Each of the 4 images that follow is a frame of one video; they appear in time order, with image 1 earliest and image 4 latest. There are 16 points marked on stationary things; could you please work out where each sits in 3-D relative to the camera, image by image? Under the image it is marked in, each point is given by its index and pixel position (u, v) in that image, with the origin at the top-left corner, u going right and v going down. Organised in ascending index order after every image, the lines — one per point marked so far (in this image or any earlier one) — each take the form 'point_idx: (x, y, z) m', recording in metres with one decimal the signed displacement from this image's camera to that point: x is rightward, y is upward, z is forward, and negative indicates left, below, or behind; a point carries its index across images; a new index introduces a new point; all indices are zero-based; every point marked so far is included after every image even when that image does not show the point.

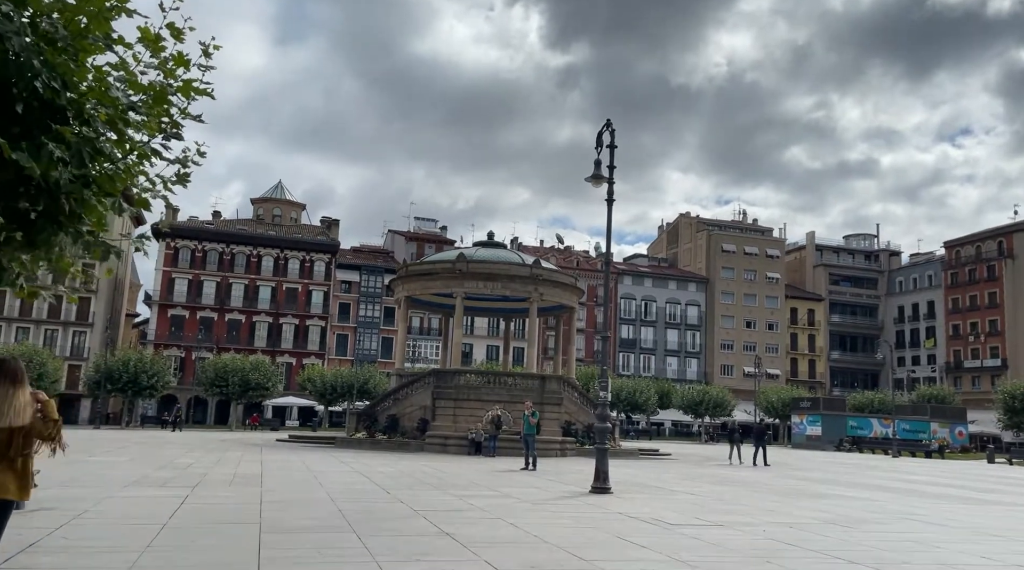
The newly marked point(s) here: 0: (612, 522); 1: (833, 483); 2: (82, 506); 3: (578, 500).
0: (+1.3, -3.0, +10.6) m
1: (+7.7, -4.7, +19.8) m
2: (-5.5, -2.8, +10.7) m
3: (+1.1, -3.5, +13.6) m
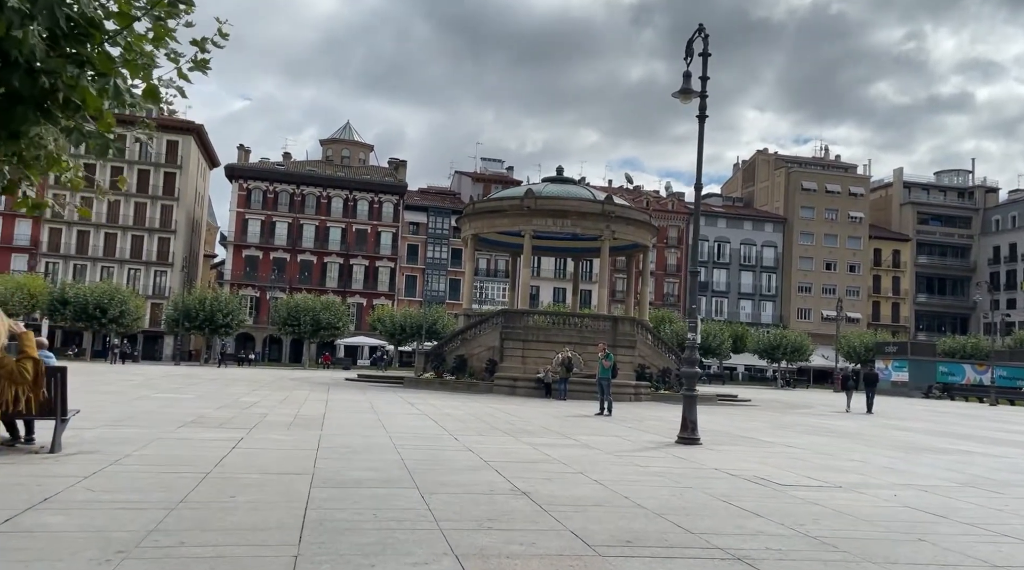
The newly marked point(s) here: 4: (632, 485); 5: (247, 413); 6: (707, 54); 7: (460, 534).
0: (+2.2, -2.2, +9.2) m
1: (+9.3, -3.3, +18.0) m
2: (-4.6, -1.9, +9.8) m
3: (+2.2, -2.5, +12.3) m
4: (+1.3, -2.1, +8.8) m
5: (-5.1, -2.4, +15.9) m
6: (+3.4, +4.1, +14.6) m
7: (-0.4, -1.8, +6.1) m
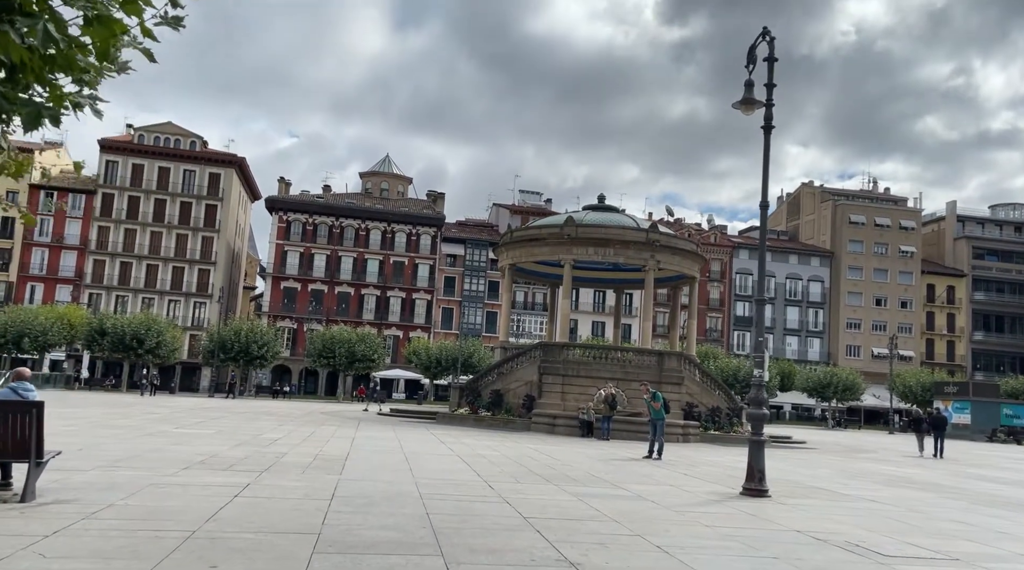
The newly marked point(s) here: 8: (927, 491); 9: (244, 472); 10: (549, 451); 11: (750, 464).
0: (+2.6, -2.4, +7.6) m
1: (+10.1, -3.9, +16.0) m
2: (-4.1, -2.2, +8.5) m
3: (+2.8, -2.8, +10.6) m
4: (+1.7, -2.3, +7.3) m
5: (-4.4, -2.9, +14.6) m
6: (+4.1, +3.6, +13.2) m
7: (-0.1, -1.9, +4.6) m
8: (+7.3, -3.6, +14.5) m
9: (-3.7, -2.6, +11.3) m
10: (+0.8, -3.7, +18.6) m
11: (+3.4, -2.6, +12.0) m
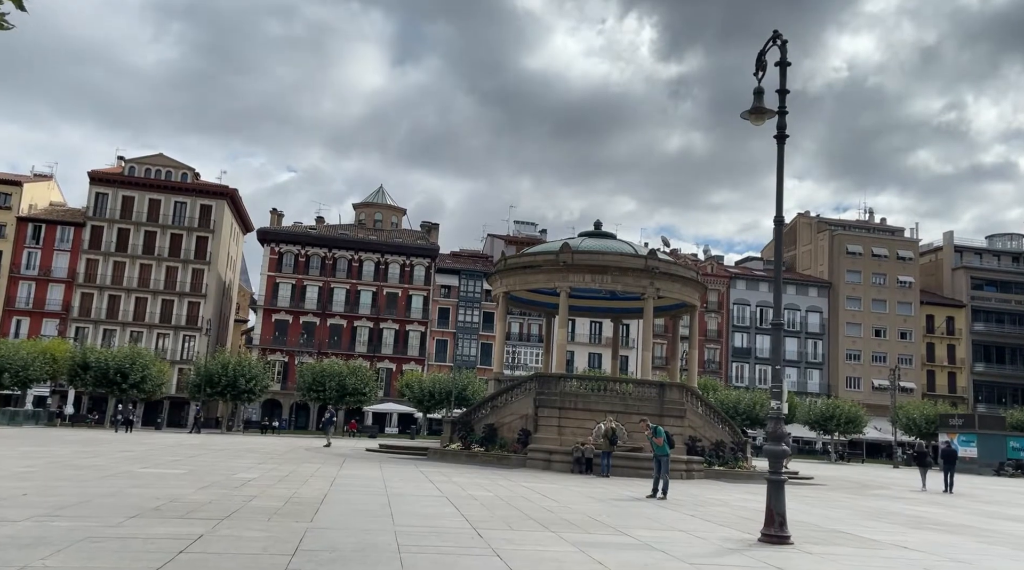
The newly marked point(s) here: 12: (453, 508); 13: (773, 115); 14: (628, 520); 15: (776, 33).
0: (+2.5, -2.5, +6.3) m
1: (+10.0, -4.4, +14.7) m
2: (-4.2, -2.3, +7.3) m
3: (+2.7, -3.1, +9.4) m
4: (+1.6, -2.5, +6.0) m
5: (-4.5, -3.3, +13.3) m
6: (+4.0, +3.2, +12.2) m
7: (-0.2, -2.0, +3.4) m
8: (+7.2, -4.0, +13.2) m
9: (-3.8, -2.8, +10.1) m
10: (+0.7, -4.3, +17.3) m
11: (+3.3, -2.9, +10.8) m
12: (-0.9, -3.4, +12.8) m
13: (+3.8, +2.4, +12.0) m
14: (+1.7, -3.5, +12.4) m
15: (+3.9, +3.7, +12.2) m
